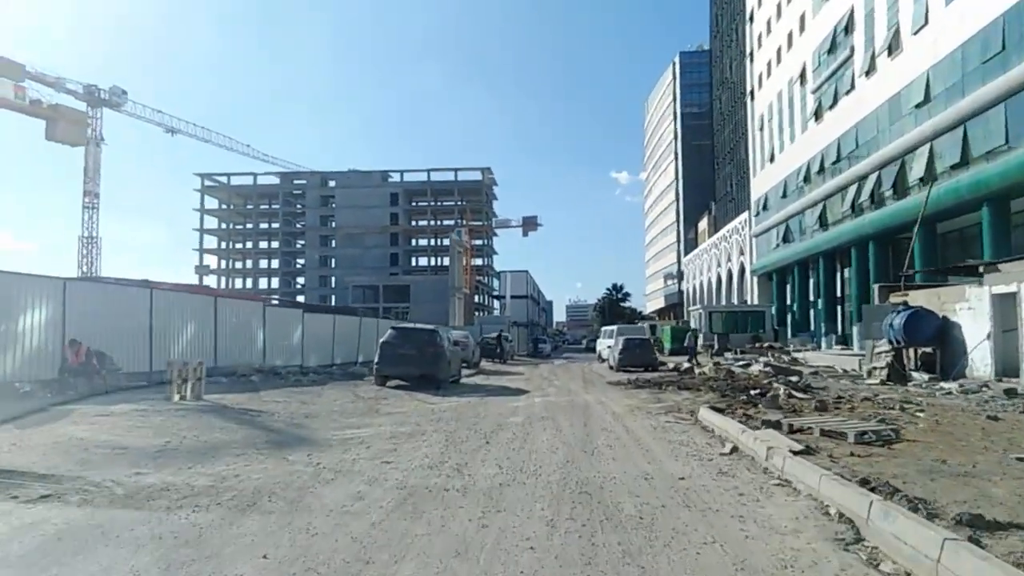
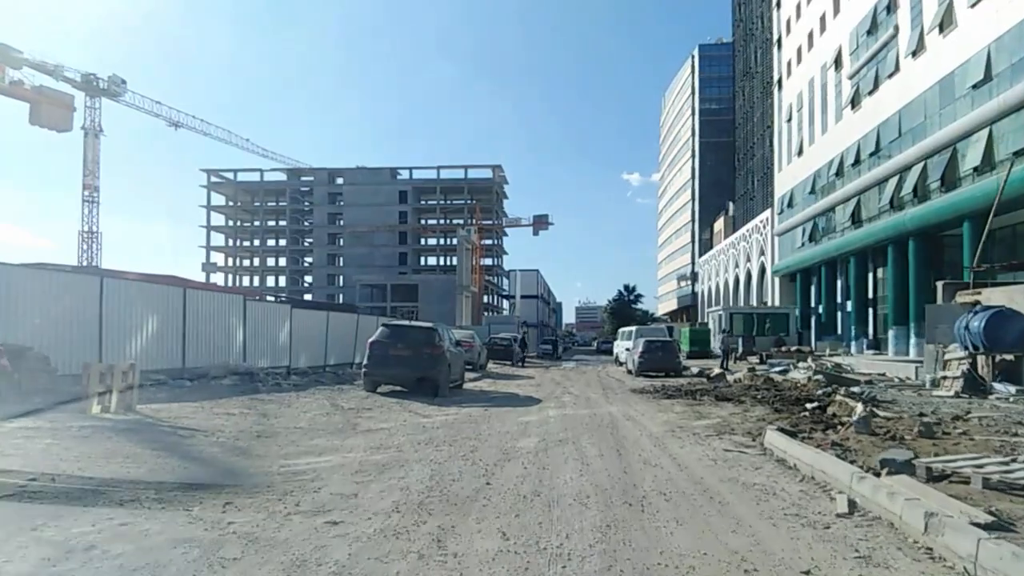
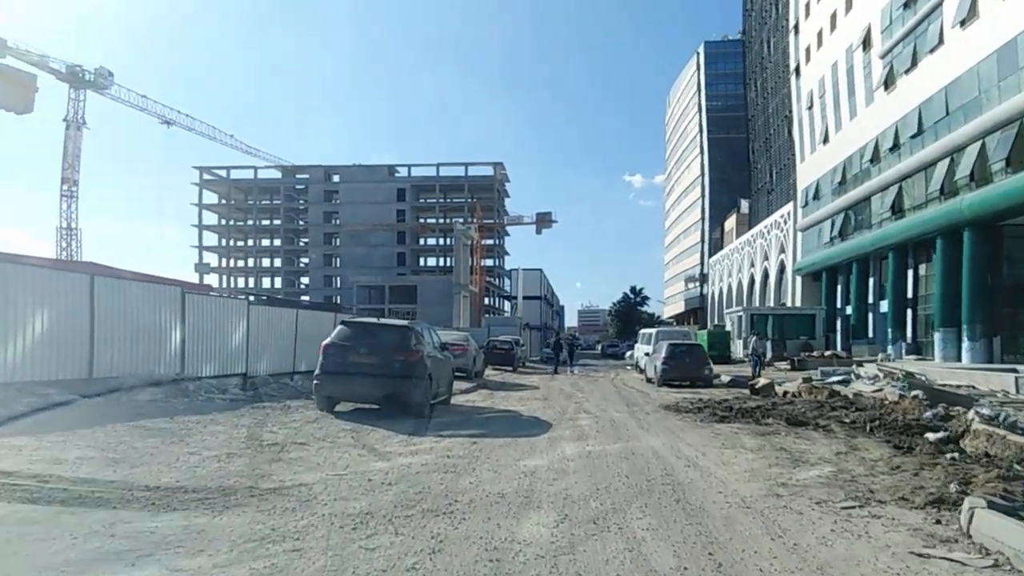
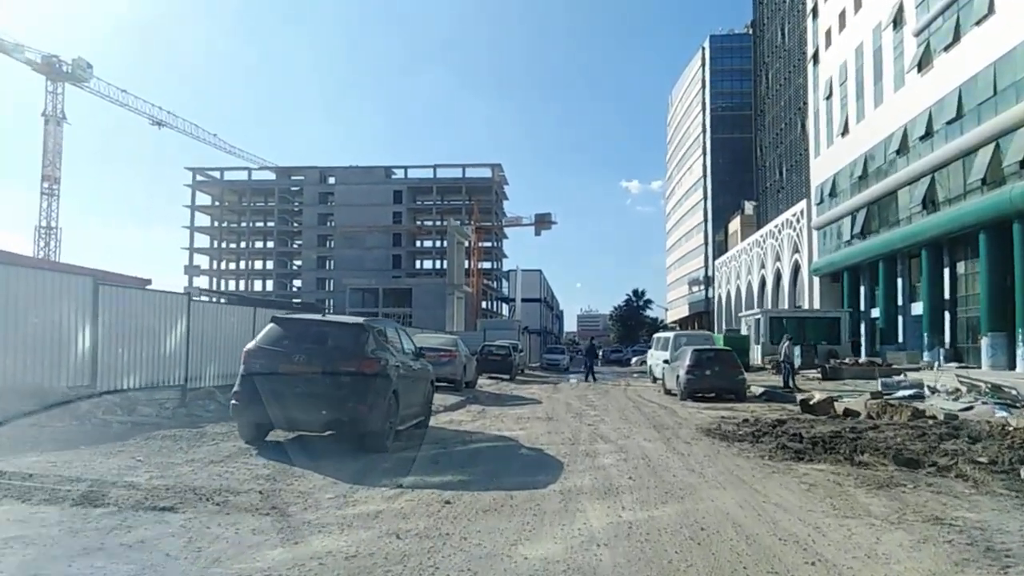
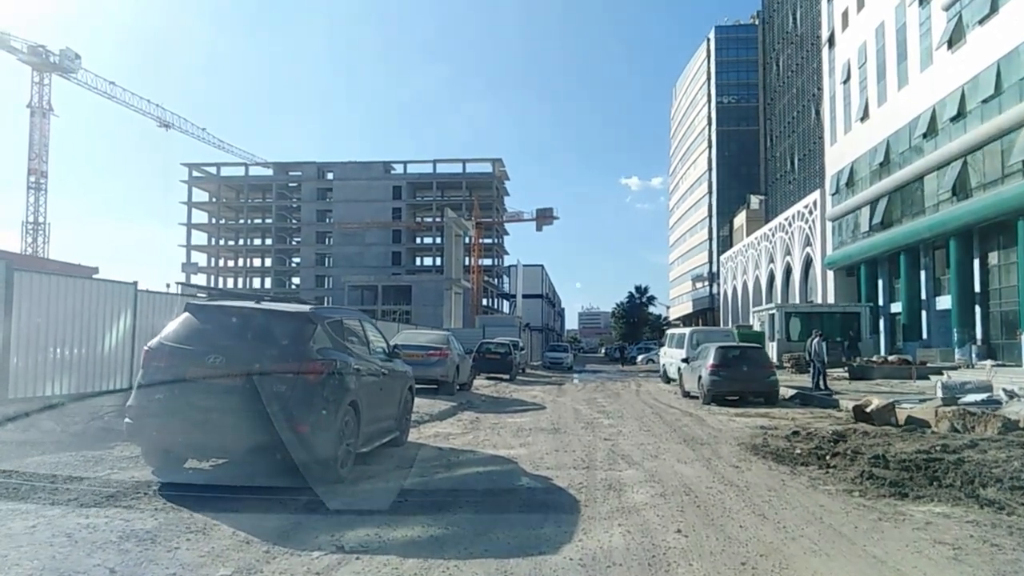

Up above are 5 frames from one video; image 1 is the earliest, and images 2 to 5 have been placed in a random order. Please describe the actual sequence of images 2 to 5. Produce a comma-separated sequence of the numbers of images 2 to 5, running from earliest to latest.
2, 3, 4, 5
